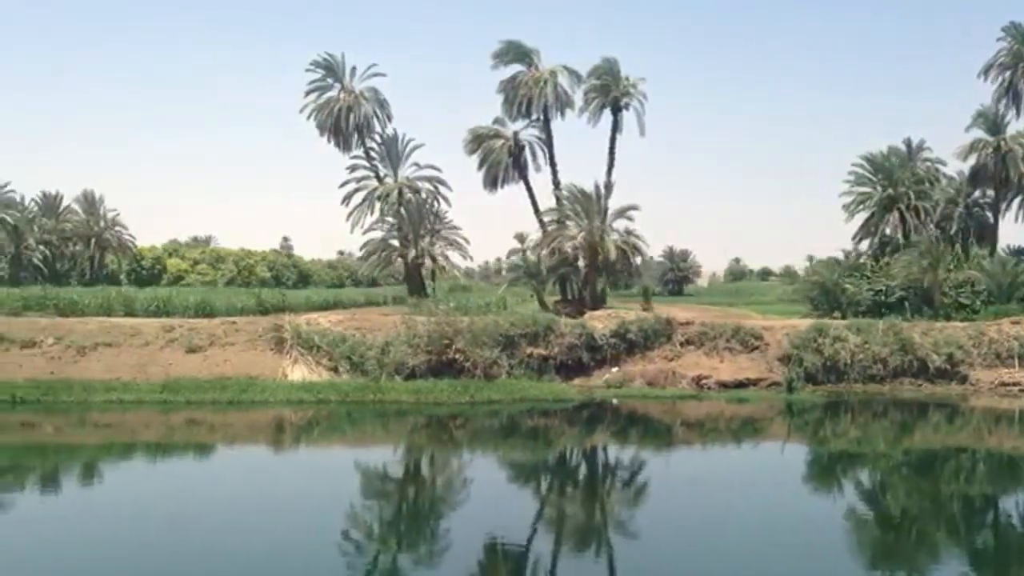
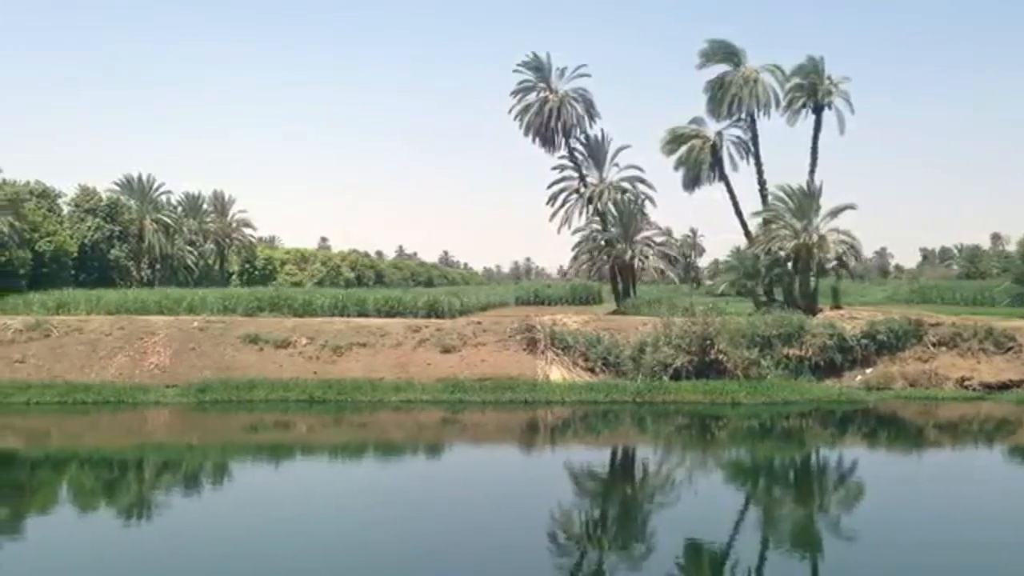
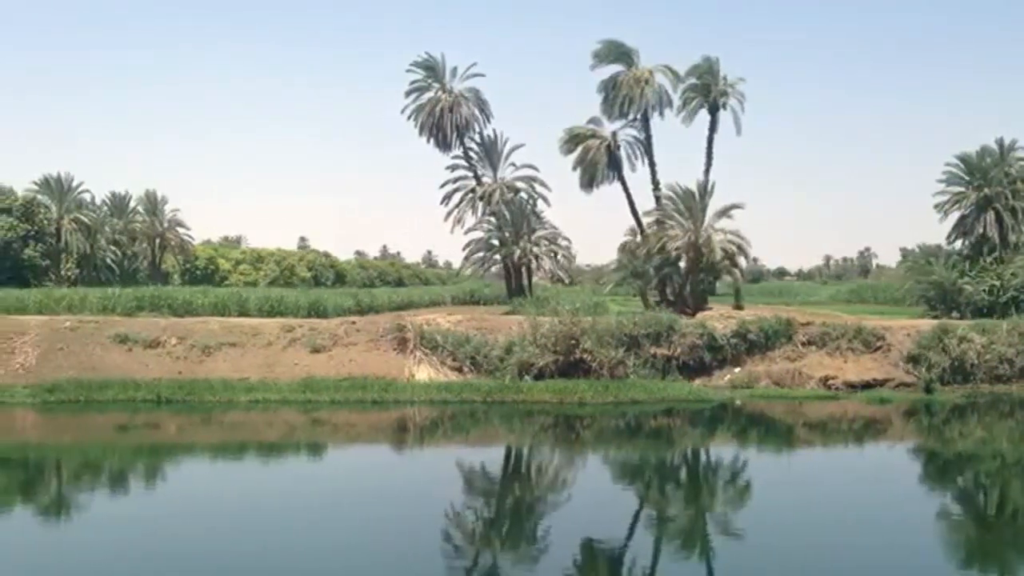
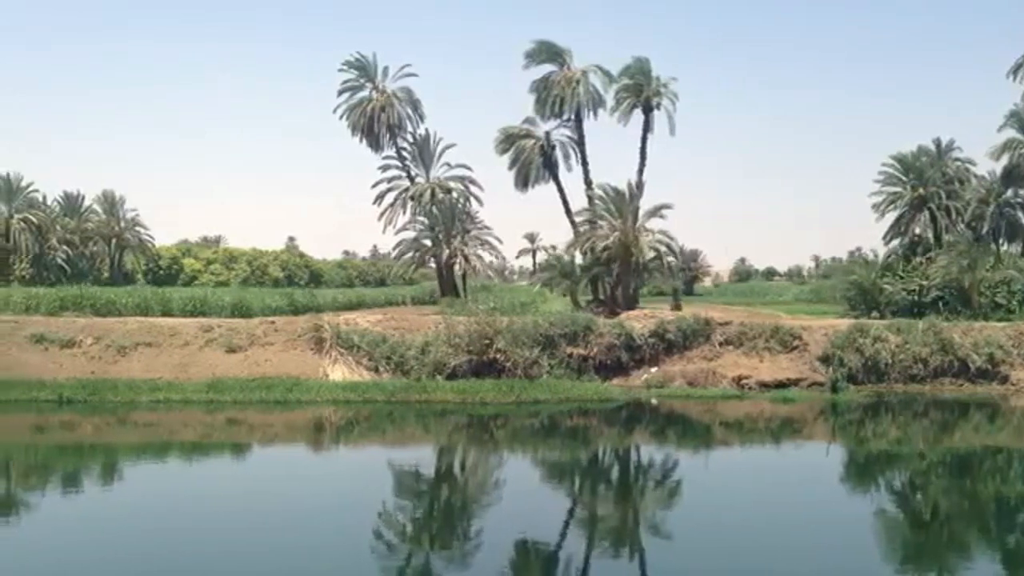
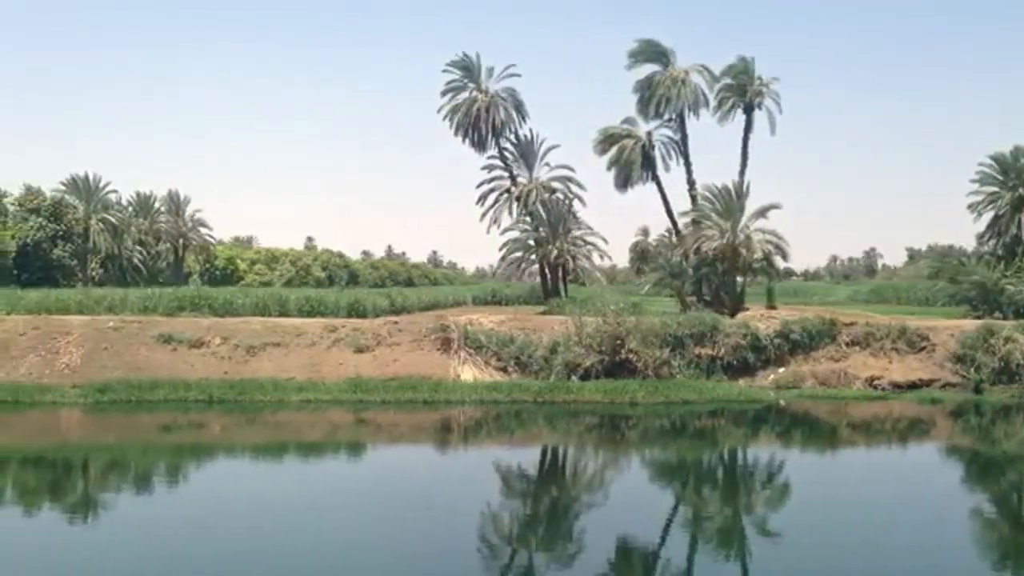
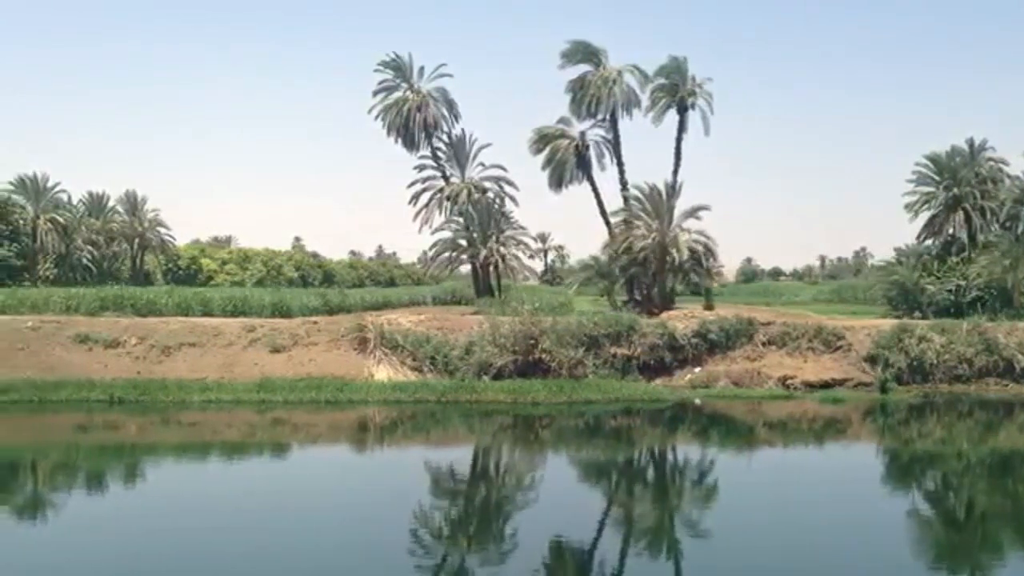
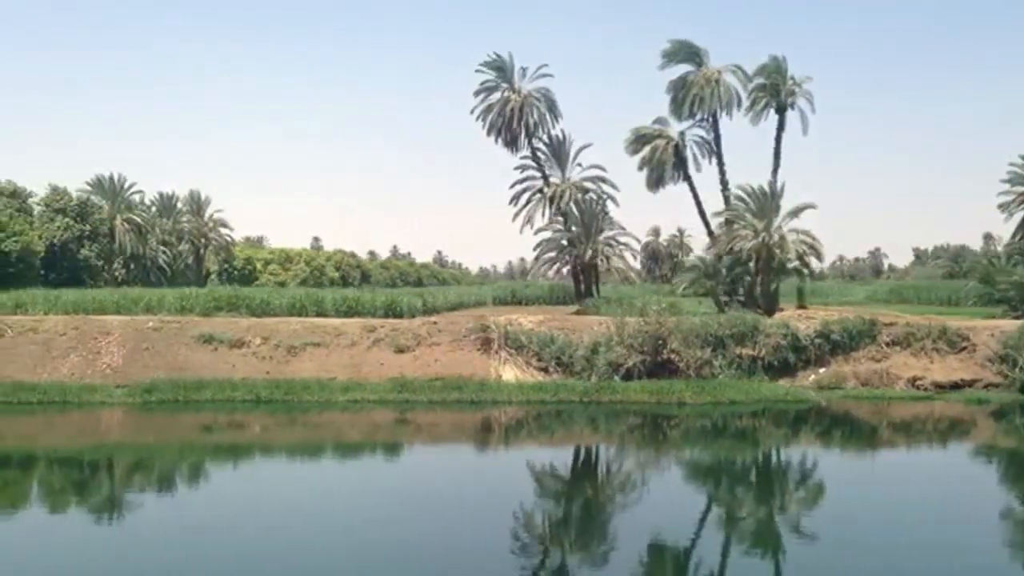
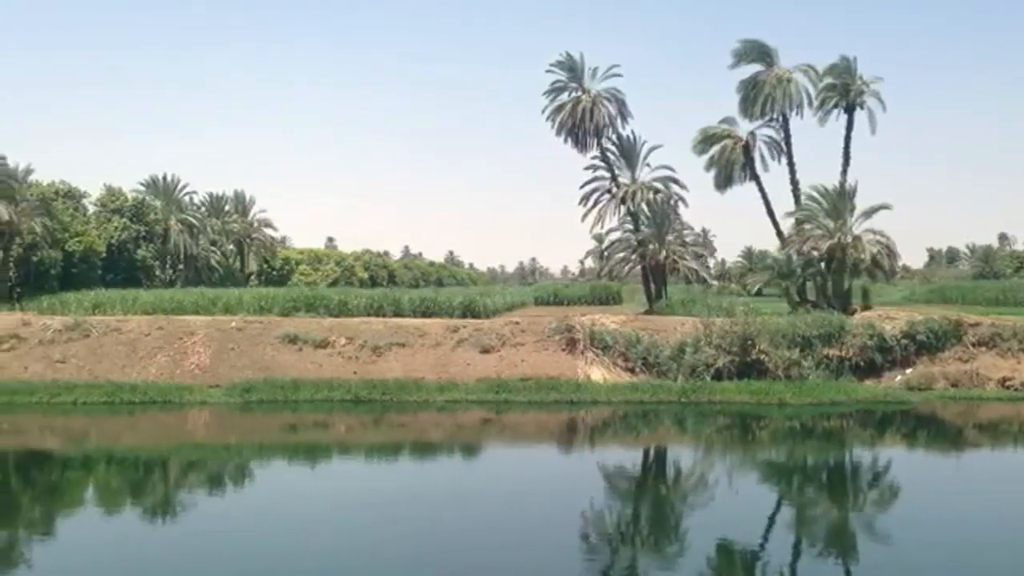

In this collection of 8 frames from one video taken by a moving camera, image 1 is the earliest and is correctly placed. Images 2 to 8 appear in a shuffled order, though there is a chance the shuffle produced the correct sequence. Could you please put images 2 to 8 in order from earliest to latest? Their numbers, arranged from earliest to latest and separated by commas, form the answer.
4, 6, 3, 5, 7, 2, 8
